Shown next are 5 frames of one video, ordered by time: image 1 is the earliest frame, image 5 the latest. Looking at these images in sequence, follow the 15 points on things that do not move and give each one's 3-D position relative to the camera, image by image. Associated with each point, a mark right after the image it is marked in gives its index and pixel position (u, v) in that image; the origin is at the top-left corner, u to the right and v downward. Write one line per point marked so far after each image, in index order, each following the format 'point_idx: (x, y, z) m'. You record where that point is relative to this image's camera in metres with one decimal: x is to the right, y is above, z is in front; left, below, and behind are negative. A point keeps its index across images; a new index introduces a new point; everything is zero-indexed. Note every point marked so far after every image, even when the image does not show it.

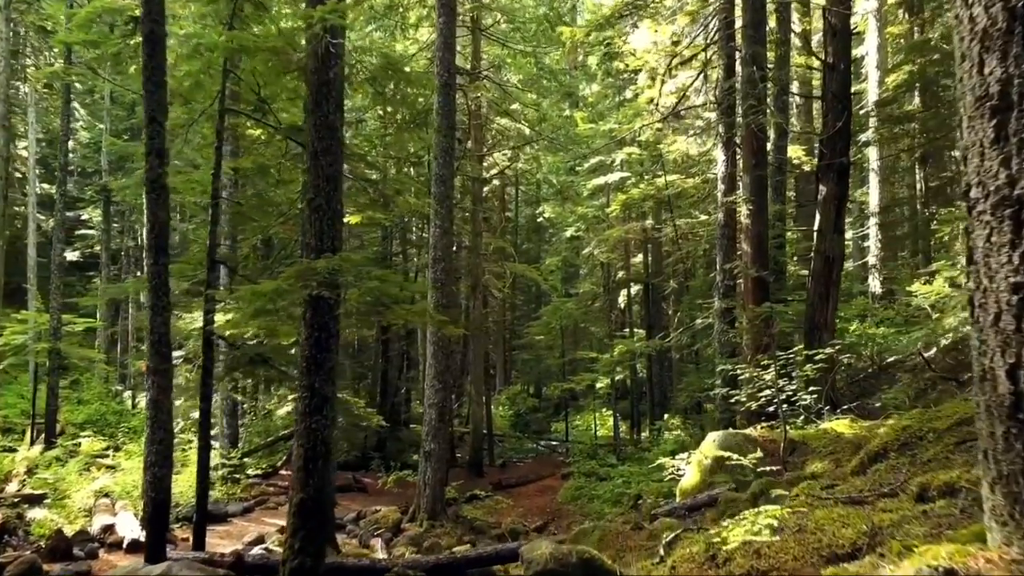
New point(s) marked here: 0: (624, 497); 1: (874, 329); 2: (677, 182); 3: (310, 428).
0: (+2.1, -4.1, +14.9) m
1: (+7.8, -0.9, +16.6) m
2: (+3.8, +2.4, +17.8) m
3: (-1.7, -1.2, +6.4) m
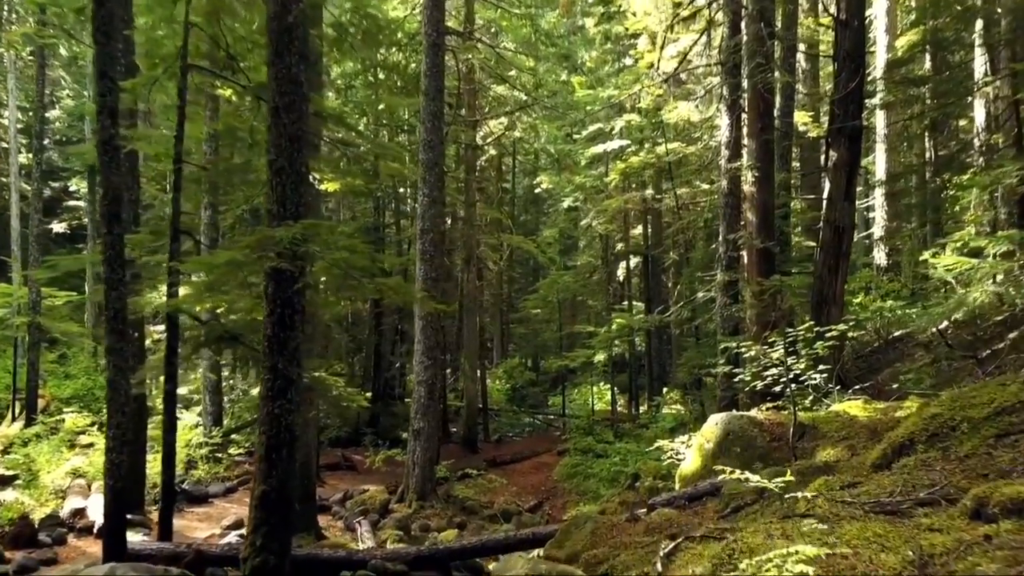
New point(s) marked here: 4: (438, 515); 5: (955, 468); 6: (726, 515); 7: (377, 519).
0: (+2.0, -3.5, +14.4) m
1: (+7.7, -0.3, +16.0) m
2: (+3.7, +3.0, +17.0) m
3: (-1.8, -1.0, +5.9) m
4: (-1.2, -3.7, +12.7) m
5: (+2.6, -1.1, +4.5) m
6: (+1.6, -1.7, +5.7) m
7: (-2.1, -3.6, +11.9) m
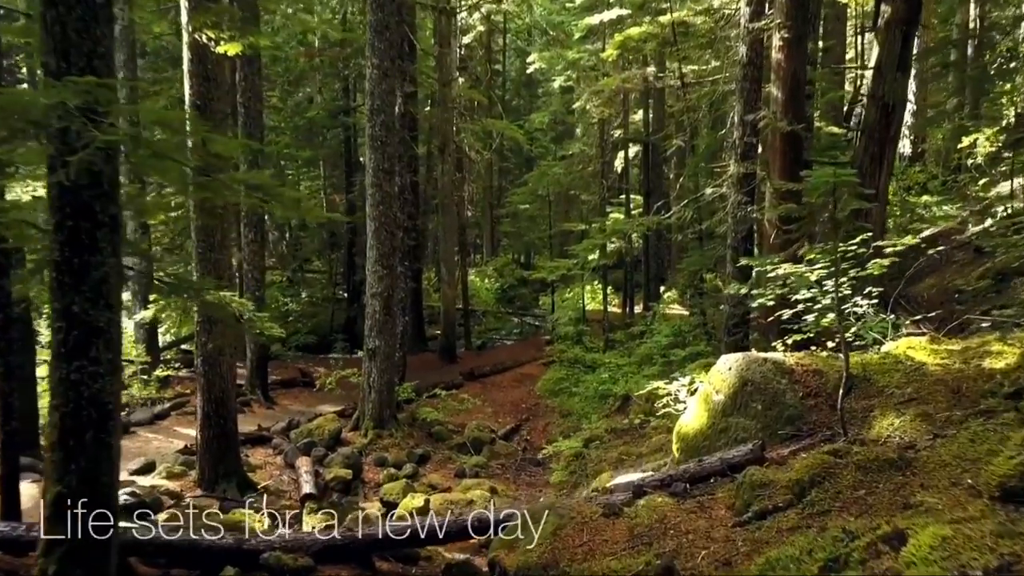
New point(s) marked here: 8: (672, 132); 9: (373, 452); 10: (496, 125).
0: (+1.6, -1.8, +12.7) m
1: (+7.2, +1.6, +13.9) m
2: (+3.3, +5.1, +14.4) m
3: (-2.2, -0.5, +3.9) m
4: (-1.6, -2.3, +11.0) m
5: (+2.2, -0.8, +2.6) m
6: (+1.2, -1.2, +3.9) m
7: (-2.5, -2.2, +10.3) m
8: (+3.8, +3.7, +18.4) m
9: (-1.9, -2.3, +10.7) m
10: (-0.4, +3.8, +18.0) m
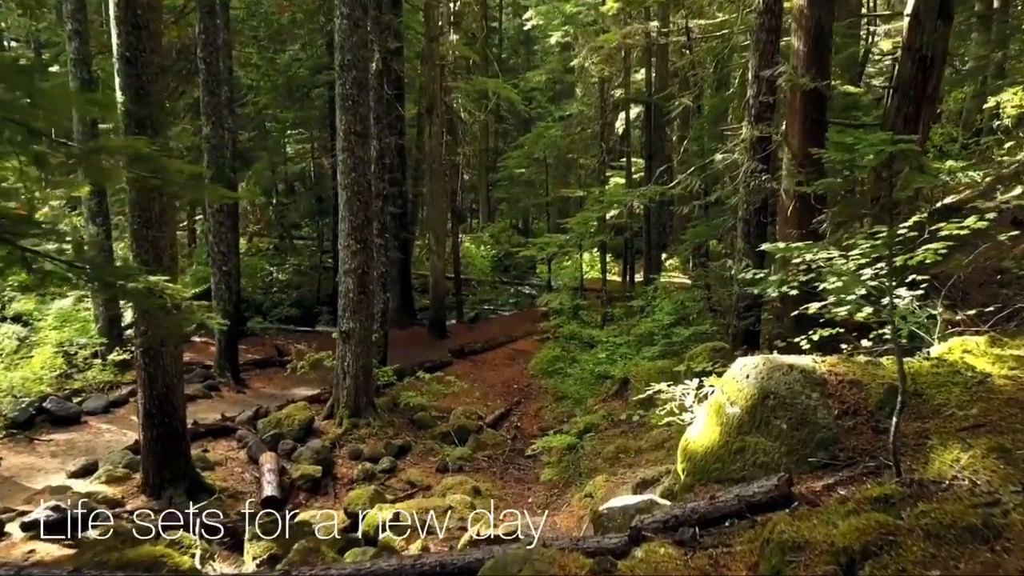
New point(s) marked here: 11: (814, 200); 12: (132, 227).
0: (+1.4, -1.4, +11.8) m
1: (+7.1, +2.0, +12.8) m
2: (+3.1, +5.5, +13.1) m
3: (-2.4, -0.5, +2.9) m
4: (-1.8, -1.9, +10.1) m
5: (+2.0, -0.9, +1.6) m
6: (+1.0, -1.2, +2.9) m
7: (-2.7, -1.9, +9.4) m
8: (+3.7, +4.4, +17.2) m
9: (-2.1, -2.0, +9.8) m
10: (-0.5, +4.5, +16.8) m
11: (+3.1, +0.9, +8.0) m
12: (-3.5, +0.6, +7.1) m
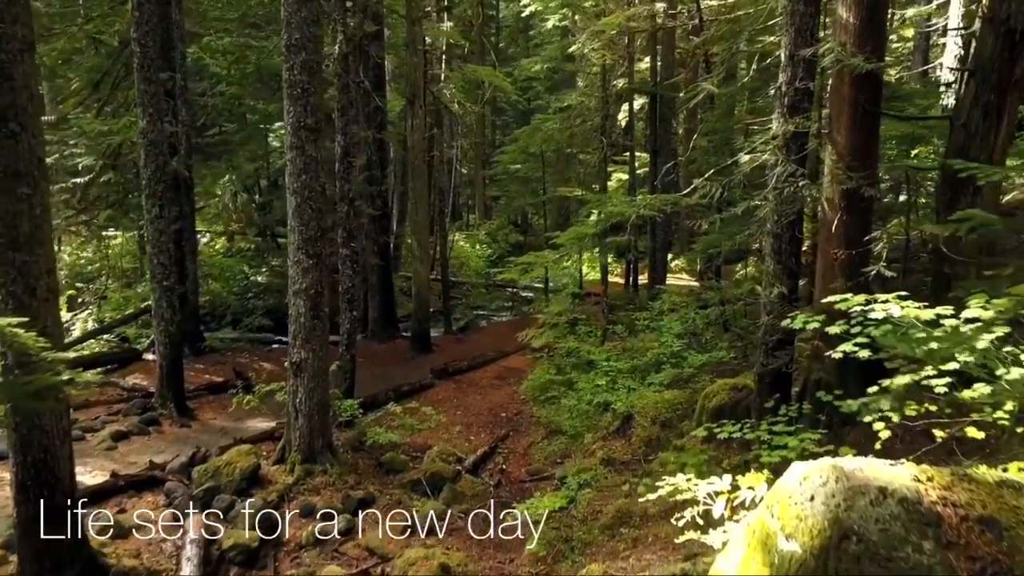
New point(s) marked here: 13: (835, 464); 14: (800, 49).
0: (+1.2, -1.7, +10.2) m
1: (+6.9, +1.8, +11.1) m
2: (+2.9, +5.3, +11.5) m
3: (-2.6, -0.8, +1.3) m
4: (-2.0, -2.2, +8.6) m
5: (+1.8, -1.2, 0.0) m
6: (+0.8, -1.6, +1.3) m
7: (-2.9, -2.2, +7.8) m
8: (+3.5, +4.2, +15.6) m
9: (-2.3, -2.2, +8.3) m
10: (-0.7, +4.3, +15.2) m
11: (+2.9, +0.6, +6.4) m
12: (-3.7, +0.3, +5.5) m
13: (+1.4, -0.7, +3.2) m
14: (+2.6, +2.1, +7.0) m
